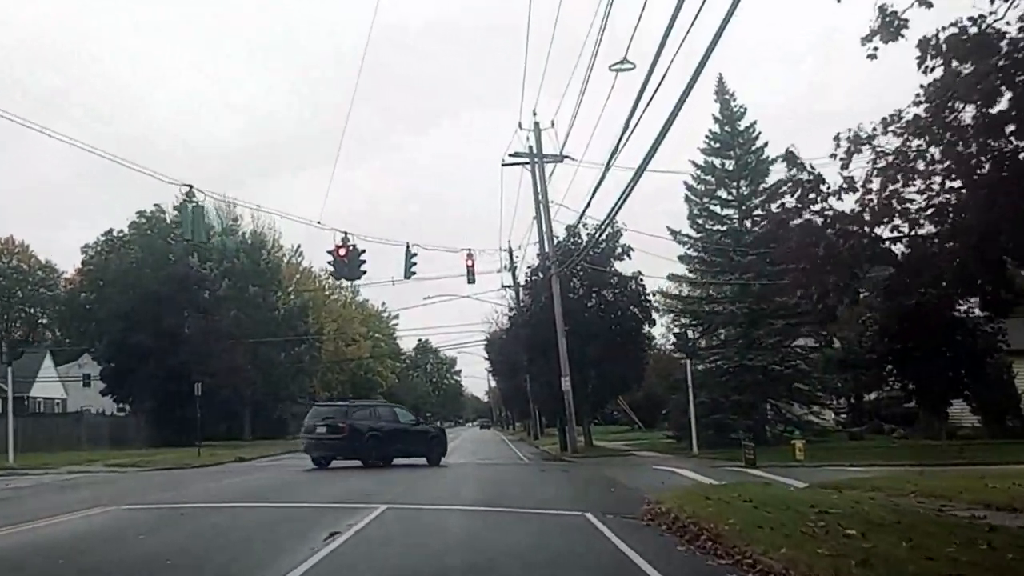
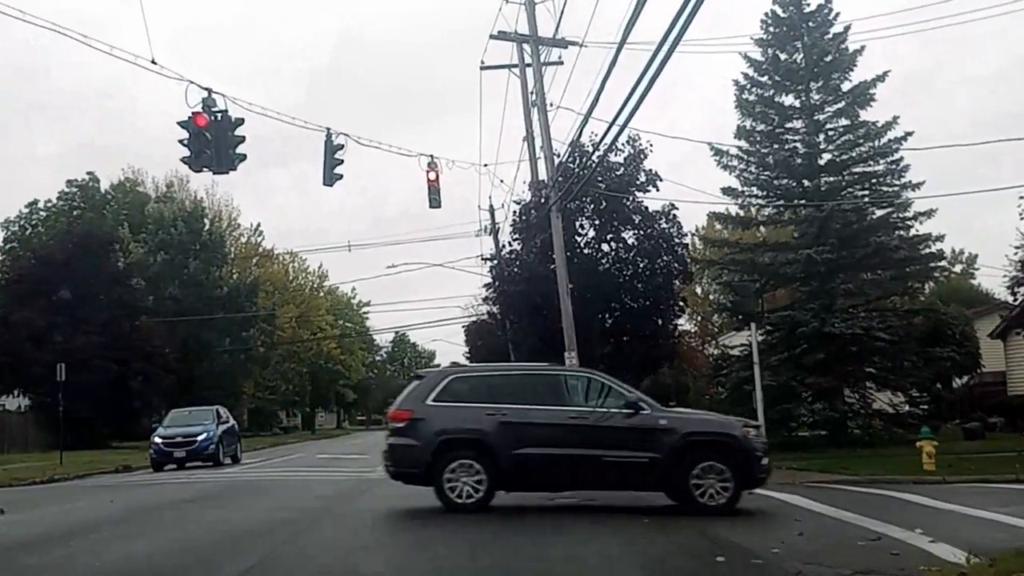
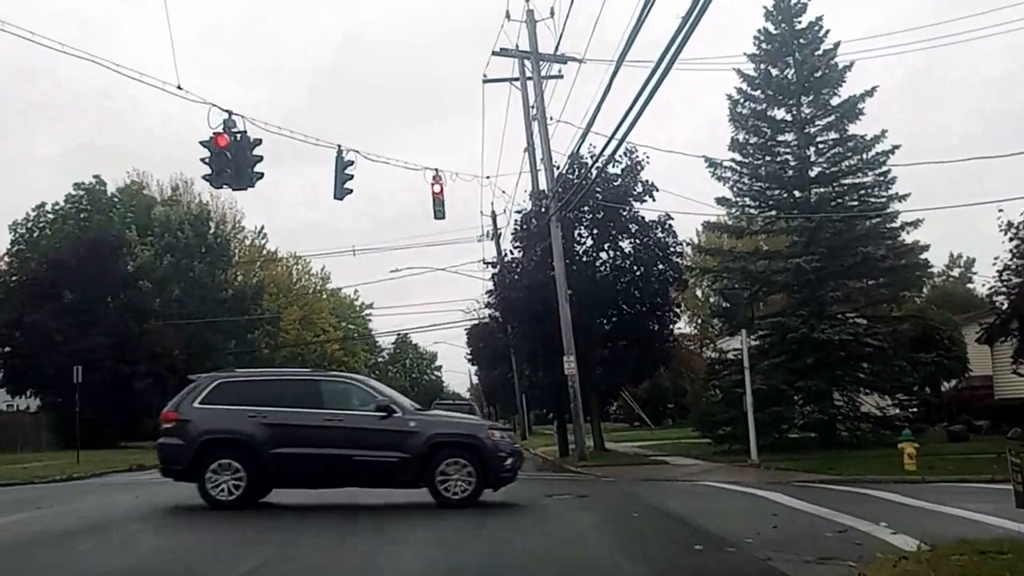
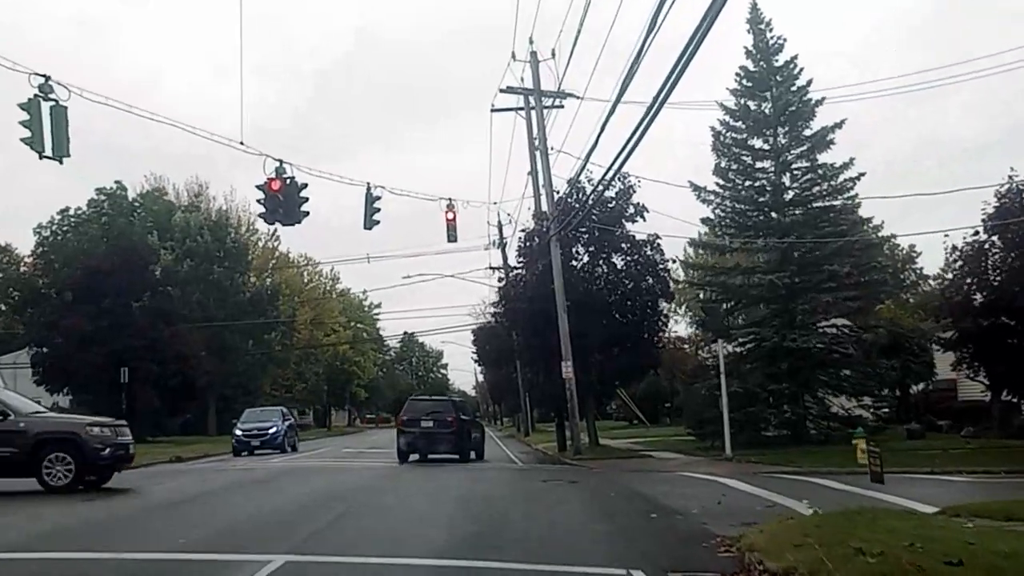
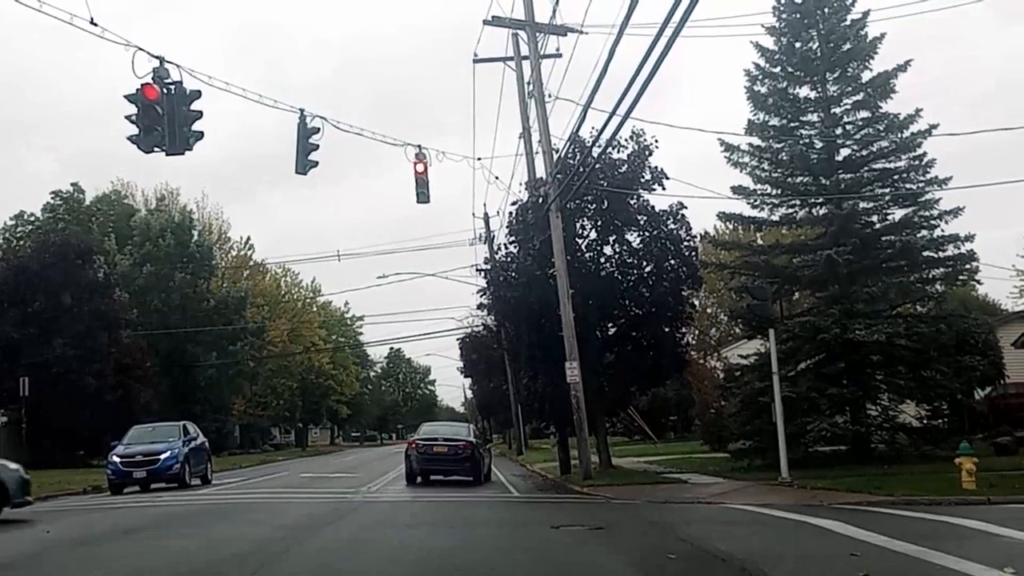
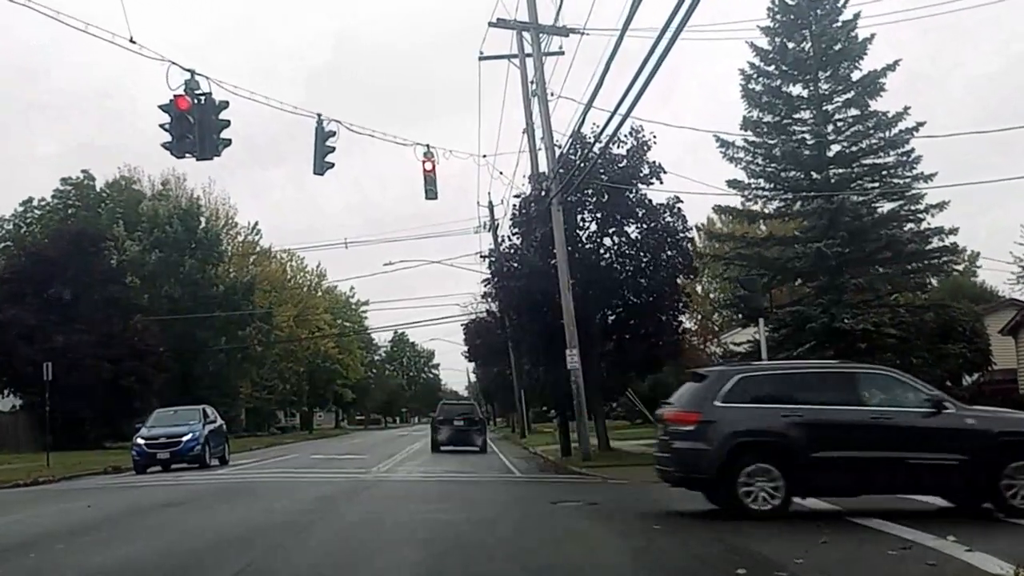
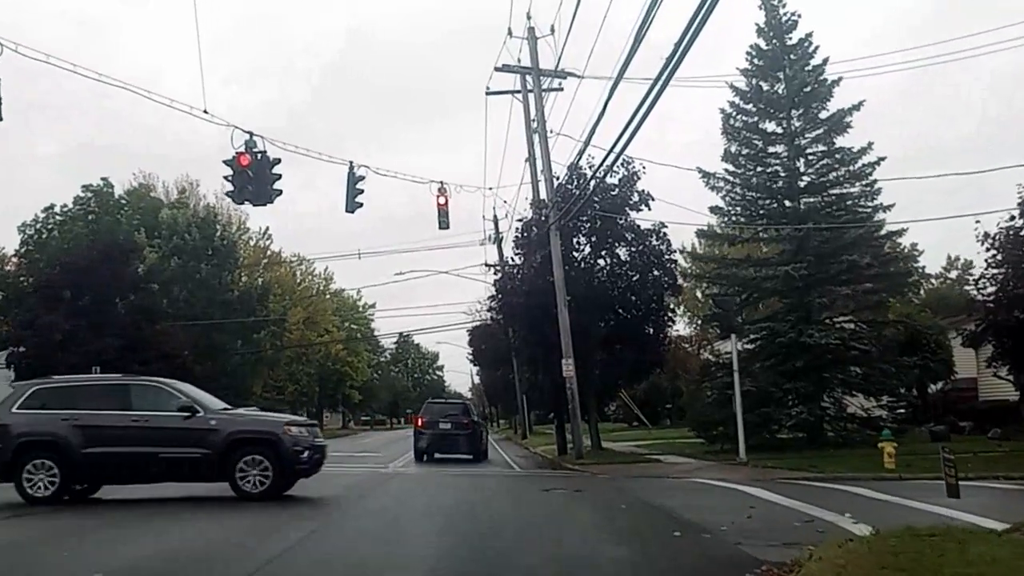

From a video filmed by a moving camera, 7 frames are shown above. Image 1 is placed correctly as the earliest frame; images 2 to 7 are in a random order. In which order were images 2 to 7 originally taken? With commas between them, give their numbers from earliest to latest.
4, 7, 3, 2, 6, 5
